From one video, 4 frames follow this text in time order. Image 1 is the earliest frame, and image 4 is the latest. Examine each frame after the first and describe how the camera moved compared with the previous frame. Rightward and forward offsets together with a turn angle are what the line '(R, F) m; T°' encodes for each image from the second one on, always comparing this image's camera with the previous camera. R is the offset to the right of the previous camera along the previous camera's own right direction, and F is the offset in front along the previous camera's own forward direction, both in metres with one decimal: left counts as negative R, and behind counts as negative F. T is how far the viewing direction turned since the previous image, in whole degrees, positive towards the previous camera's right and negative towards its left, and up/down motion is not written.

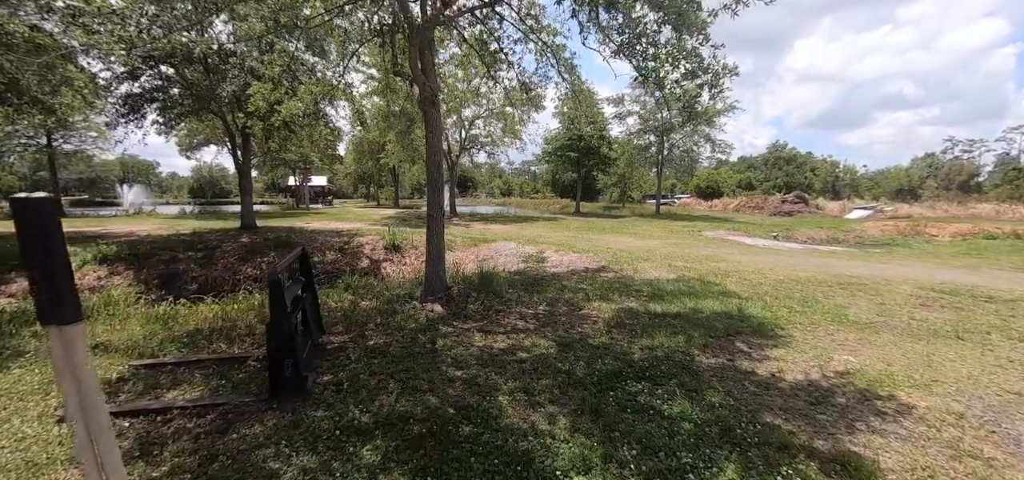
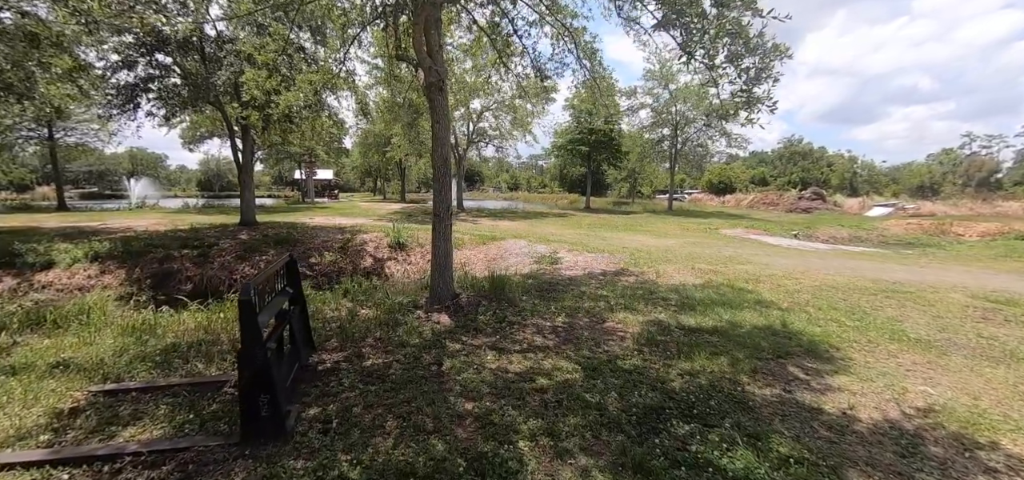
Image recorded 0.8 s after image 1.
(-0.1, +0.5) m; -1°
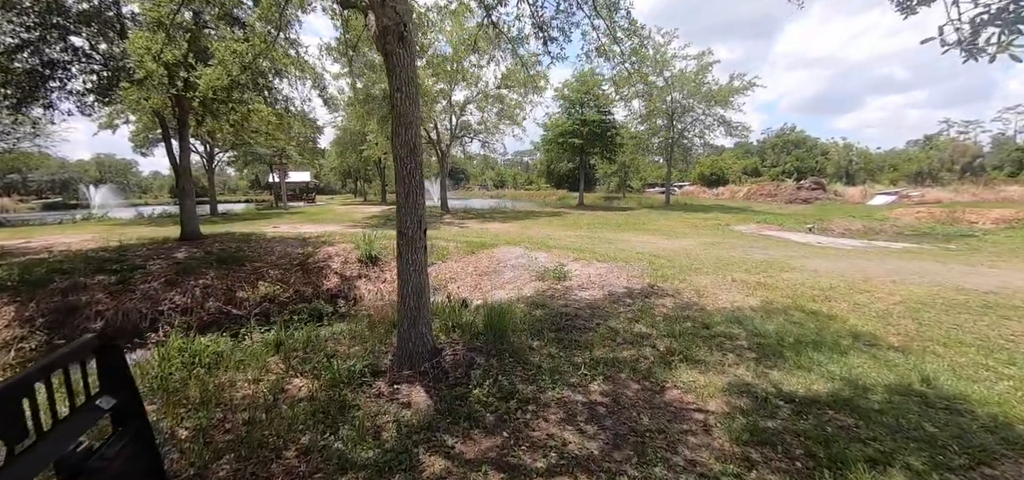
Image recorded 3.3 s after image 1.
(-0.1, +1.6) m; +2°
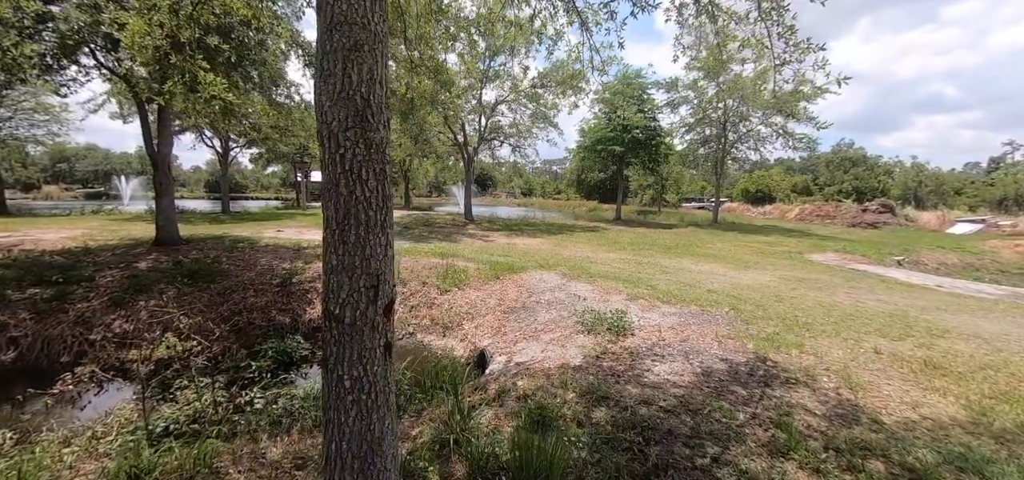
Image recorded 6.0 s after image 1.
(-0.2, +1.8) m; -3°
